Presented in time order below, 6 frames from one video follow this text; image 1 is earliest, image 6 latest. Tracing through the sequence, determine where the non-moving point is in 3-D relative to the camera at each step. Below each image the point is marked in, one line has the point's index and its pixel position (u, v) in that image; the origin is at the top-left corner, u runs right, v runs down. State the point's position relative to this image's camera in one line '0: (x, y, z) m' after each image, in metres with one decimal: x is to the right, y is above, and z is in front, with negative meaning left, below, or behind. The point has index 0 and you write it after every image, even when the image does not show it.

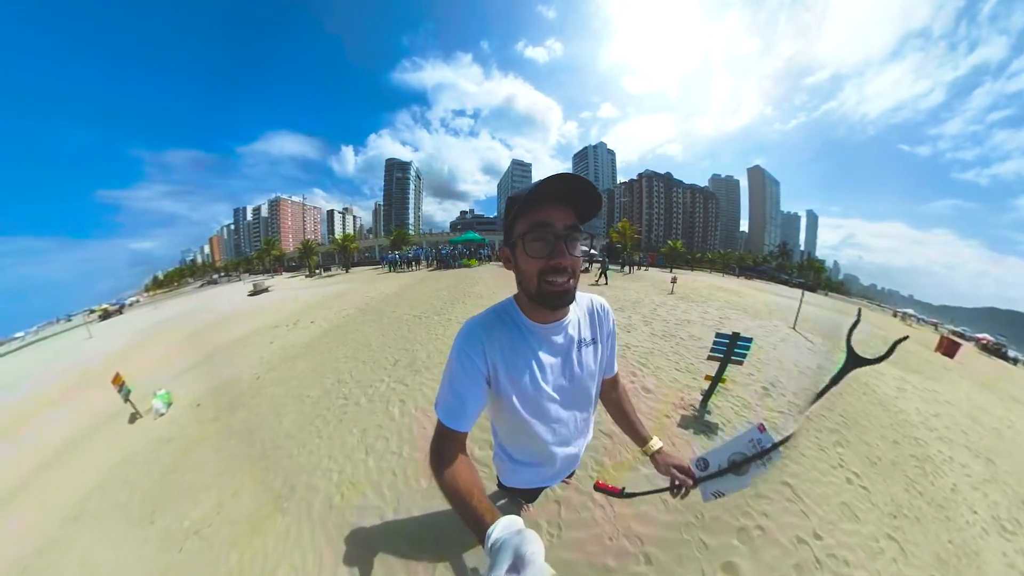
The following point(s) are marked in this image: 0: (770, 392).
0: (+4.7, -1.9, +6.1) m
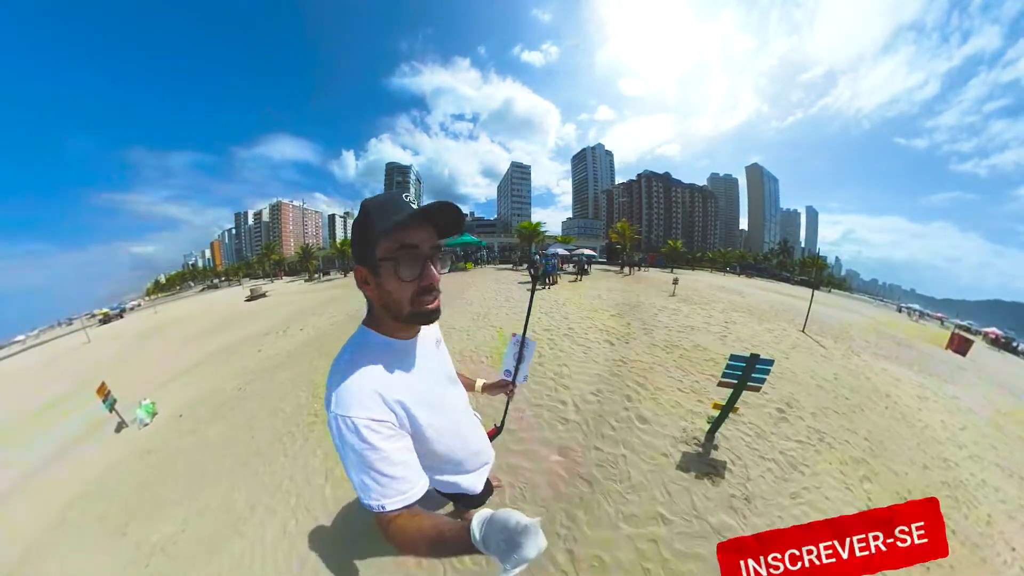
0: (+4.4, -2.1, +5.6) m
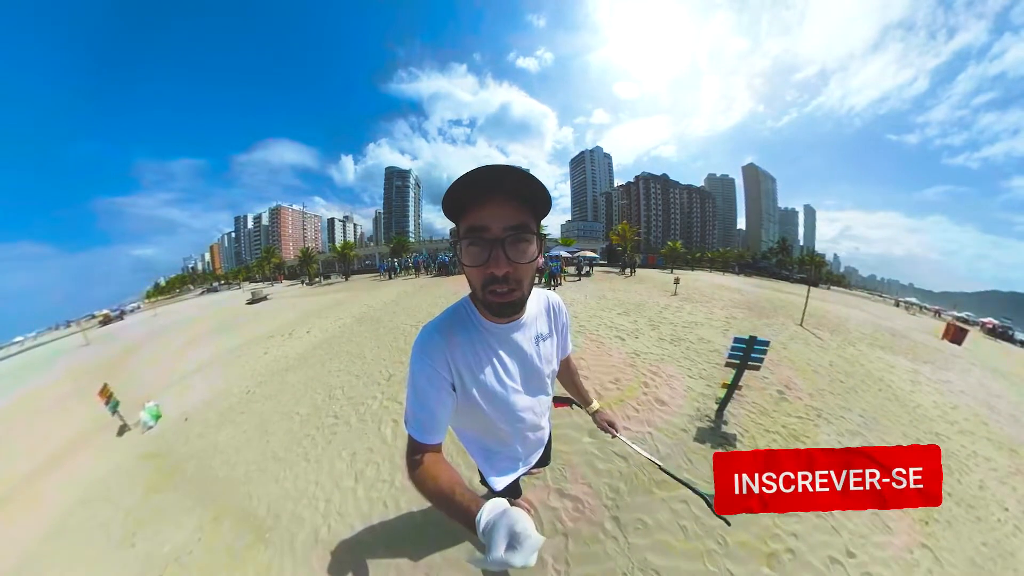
0: (+4.9, -1.9, +6.0) m
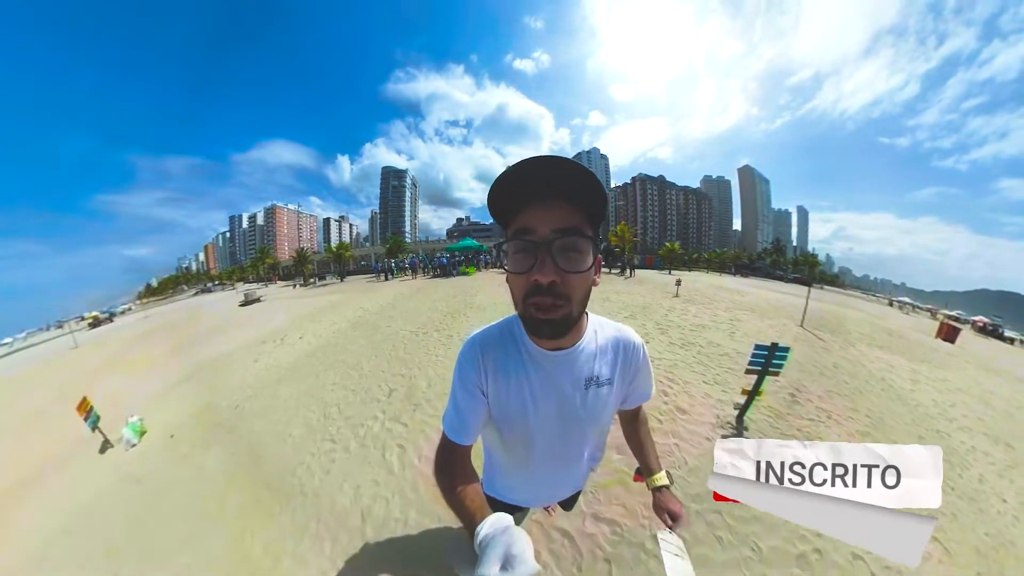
0: (+5.3, -2.0, +6.3) m
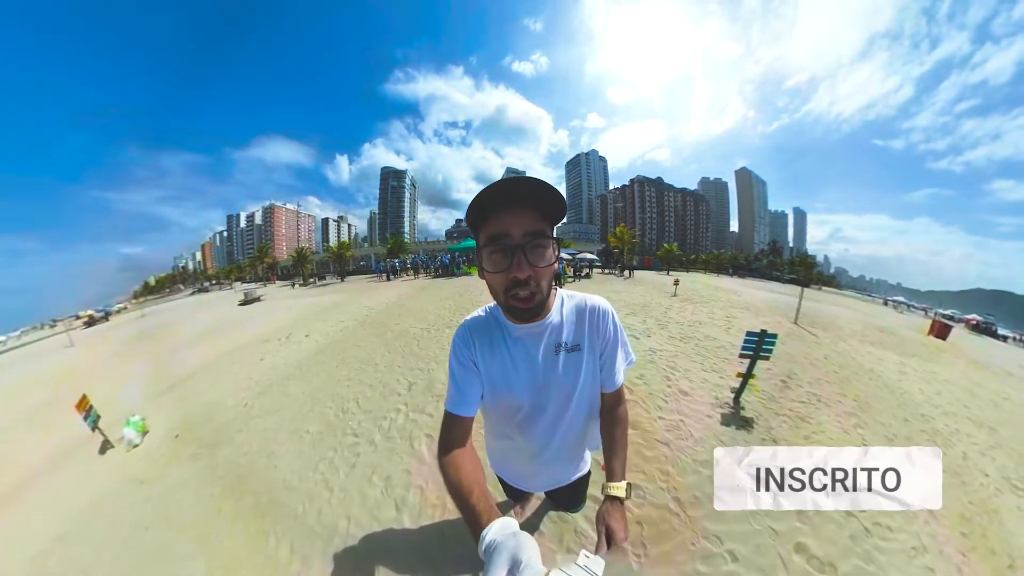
0: (+5.4, -1.9, +6.6) m
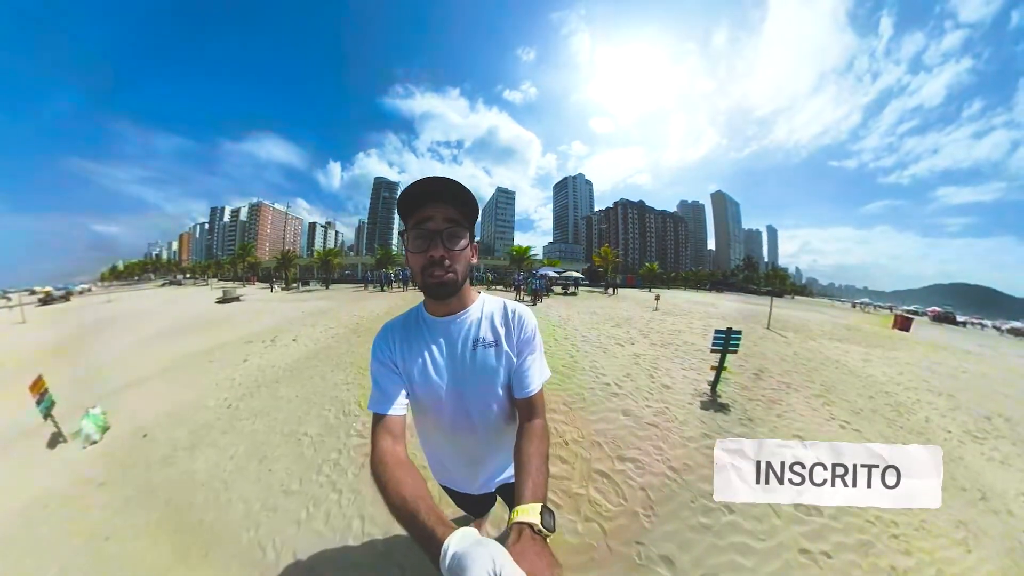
0: (+5.1, -1.7, +6.8) m
